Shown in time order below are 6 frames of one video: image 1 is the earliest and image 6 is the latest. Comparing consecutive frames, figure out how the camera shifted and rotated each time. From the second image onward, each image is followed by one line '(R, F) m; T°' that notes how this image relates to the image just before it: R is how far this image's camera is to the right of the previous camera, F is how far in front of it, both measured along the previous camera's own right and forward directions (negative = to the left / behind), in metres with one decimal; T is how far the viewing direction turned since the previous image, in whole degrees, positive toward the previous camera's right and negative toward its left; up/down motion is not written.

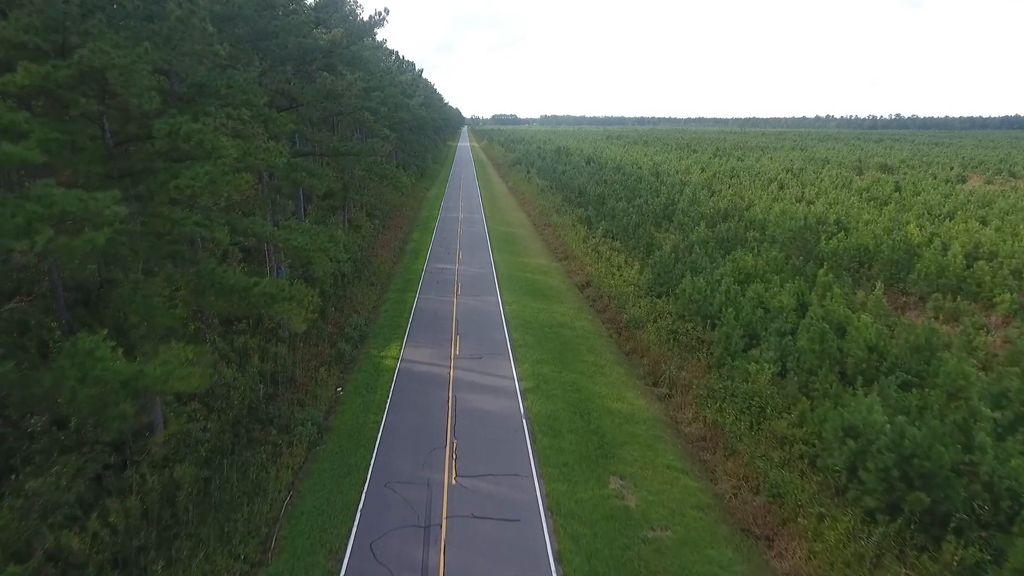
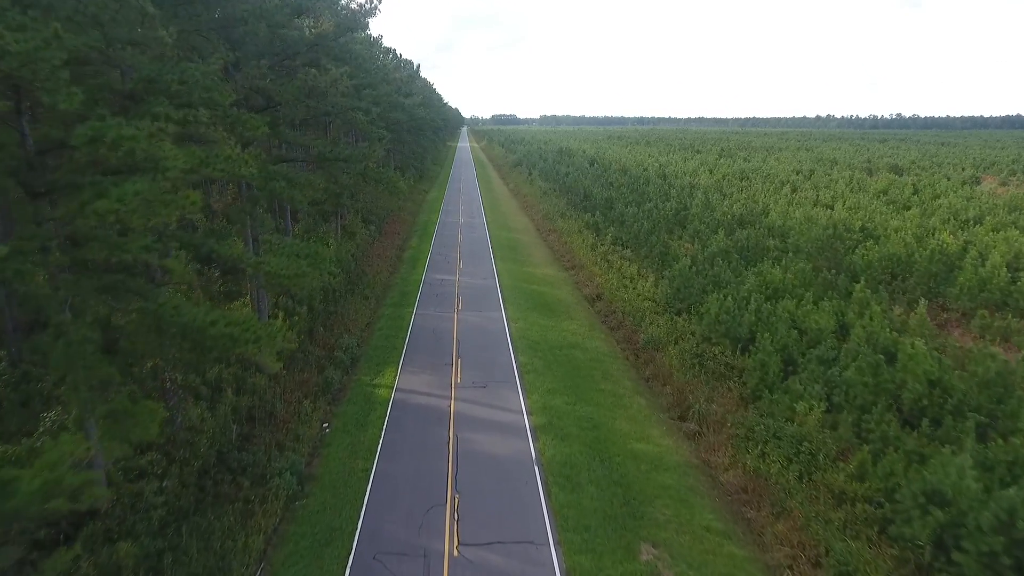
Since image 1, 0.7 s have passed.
(-0.4, +2.1) m; 0°
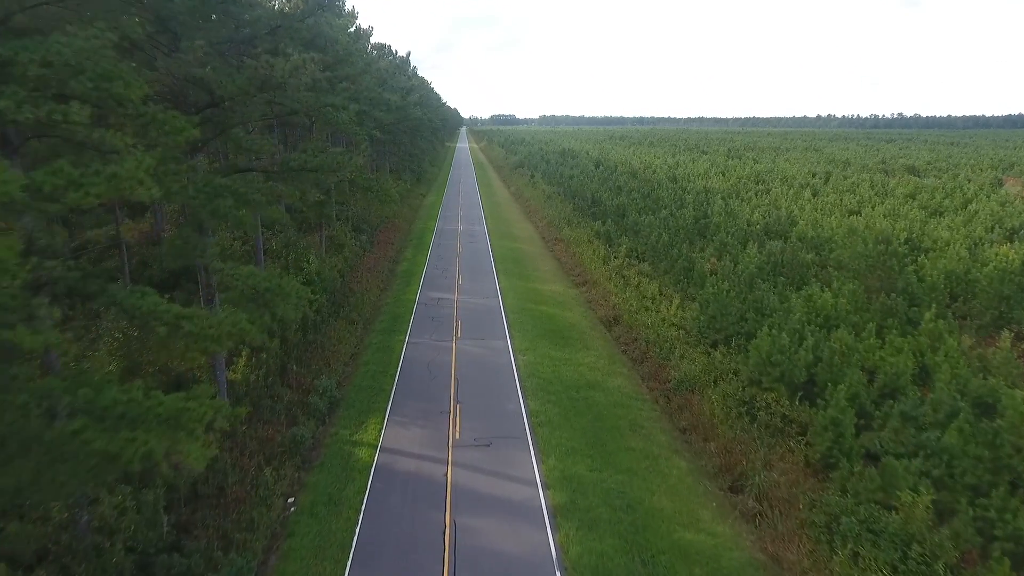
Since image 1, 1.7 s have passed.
(-0.4, +3.3) m; 0°
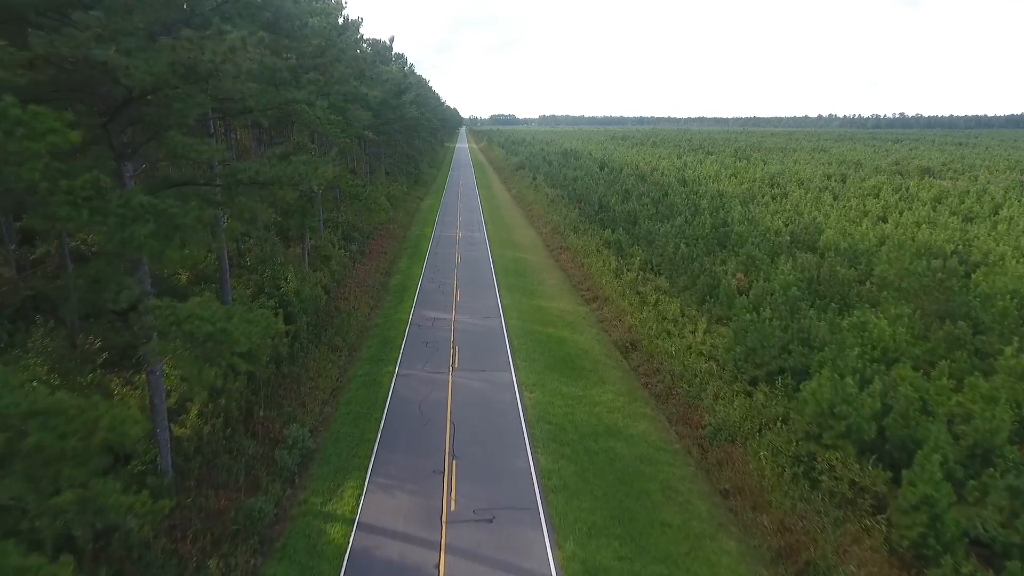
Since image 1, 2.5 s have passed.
(-0.3, +2.8) m; 0°
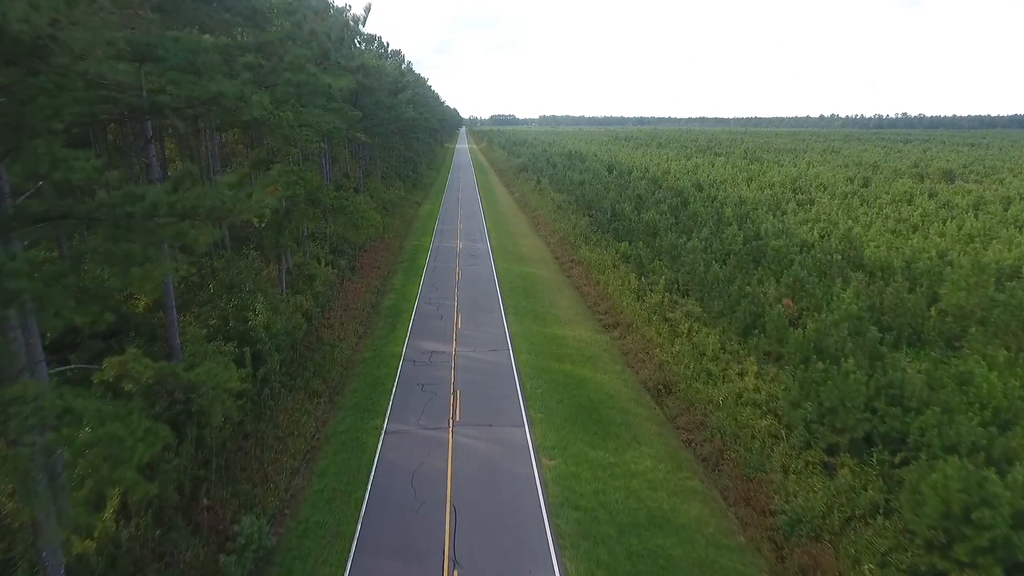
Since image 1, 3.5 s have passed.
(-0.6, +3.5) m; 0°
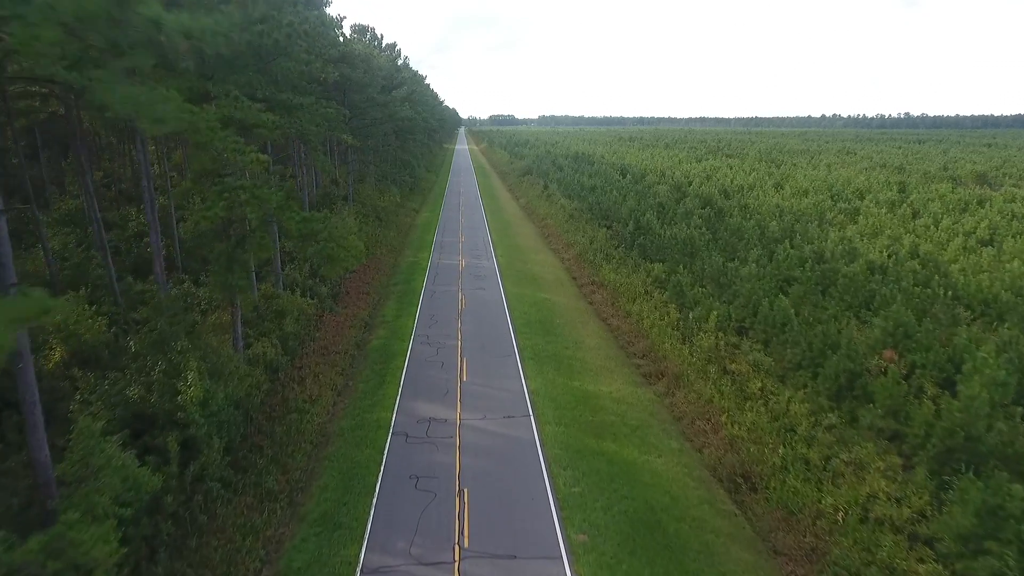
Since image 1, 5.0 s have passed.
(-1.0, +4.9) m; 0°
